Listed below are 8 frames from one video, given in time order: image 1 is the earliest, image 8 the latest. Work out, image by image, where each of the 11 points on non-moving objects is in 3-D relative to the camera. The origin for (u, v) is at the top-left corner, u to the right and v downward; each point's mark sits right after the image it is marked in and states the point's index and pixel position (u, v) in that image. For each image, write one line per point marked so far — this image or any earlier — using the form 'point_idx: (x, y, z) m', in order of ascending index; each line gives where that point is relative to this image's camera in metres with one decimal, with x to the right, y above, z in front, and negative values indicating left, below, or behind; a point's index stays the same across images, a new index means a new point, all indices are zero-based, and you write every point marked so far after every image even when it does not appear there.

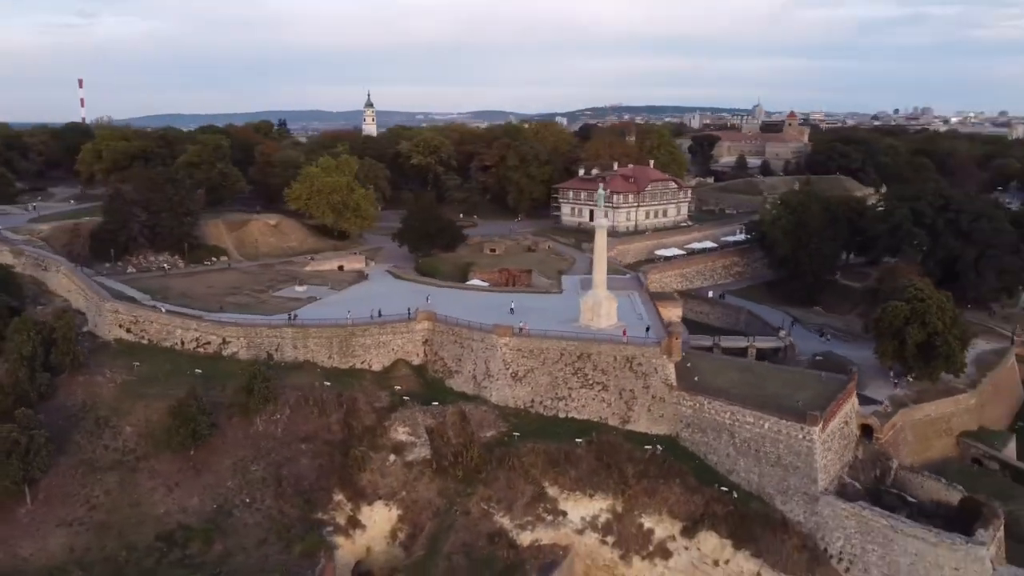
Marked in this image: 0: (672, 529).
0: (+2.8, -4.3, +14.4) m
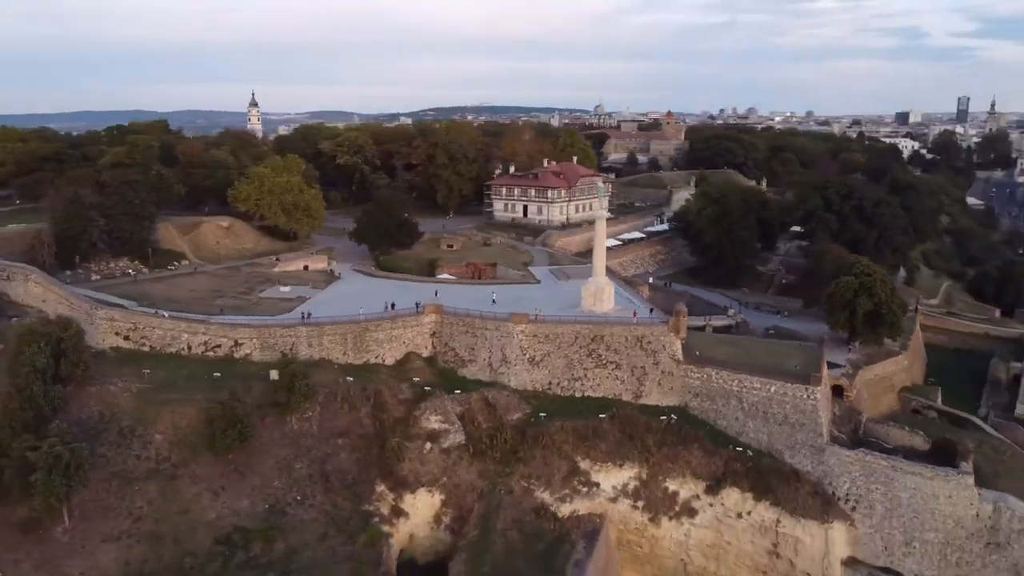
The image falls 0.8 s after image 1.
0: (+3.6, -3.9, +15.8) m
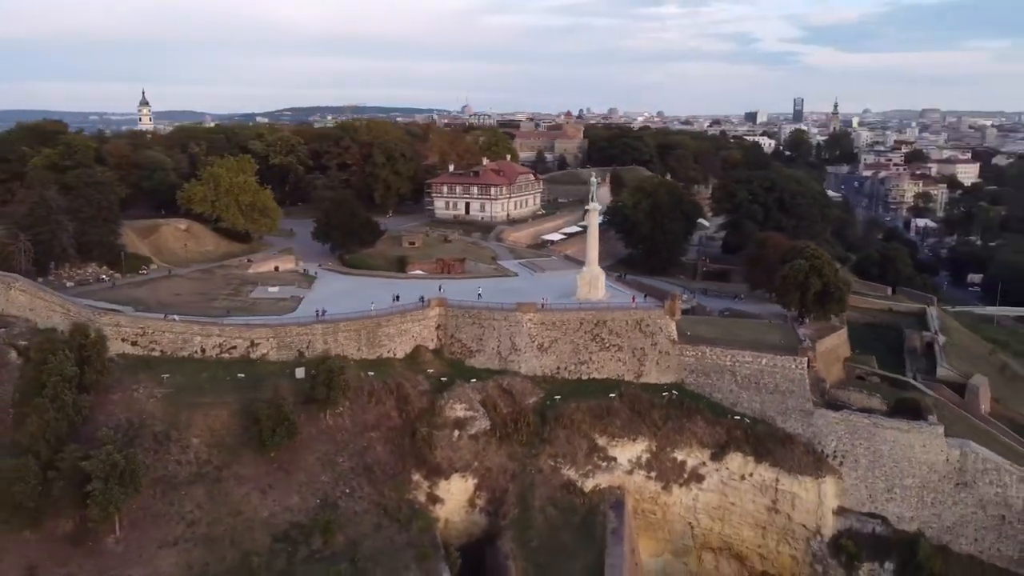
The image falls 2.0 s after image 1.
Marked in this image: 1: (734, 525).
0: (+4.0, -3.6, +17.2) m
1: (+4.7, -5.0, +17.4) m
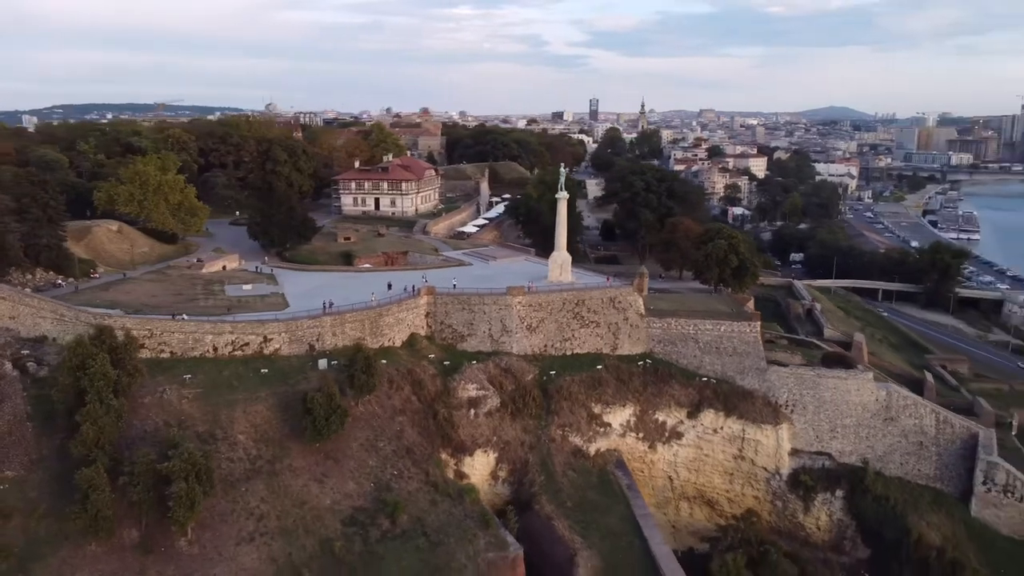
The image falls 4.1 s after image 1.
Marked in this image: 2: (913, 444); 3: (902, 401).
0: (+4.0, -3.0, +19.2) m
1: (+4.7, -4.5, +19.5) m
2: (+9.7, -3.8, +19.7) m
3: (+9.4, -2.7, +19.6) m
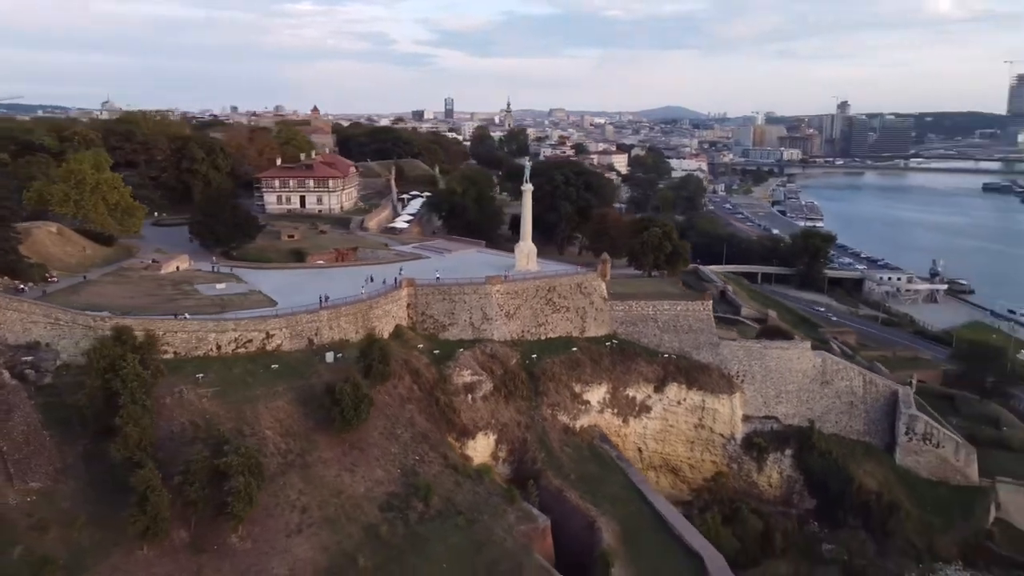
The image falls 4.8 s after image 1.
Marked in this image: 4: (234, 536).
0: (+3.5, -2.6, +20.6) m
1: (+4.2, -4.0, +21.0) m
2: (+9.0, -3.1, +22.1) m
3: (+8.7, -2.1, +21.9) m
4: (-4.3, -3.8, +12.5) m
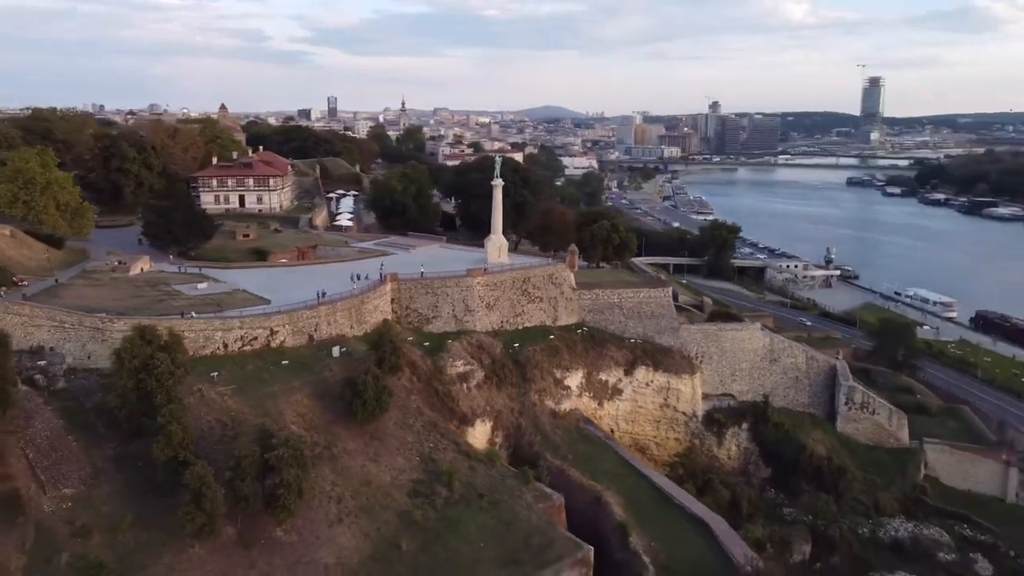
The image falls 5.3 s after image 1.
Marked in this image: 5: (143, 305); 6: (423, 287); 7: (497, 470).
0: (+2.9, -2.3, +21.7) m
1: (+3.5, -3.7, +22.2) m
2: (+8.2, -2.7, +23.9) m
3: (+7.9, -1.6, +23.7) m
4: (-3.6, -3.7, +12.6) m
5: (-7.4, -0.4, +16.3) m
6: (-2.2, 0.0, +19.7) m
7: (-0.3, -3.6, +16.0) m
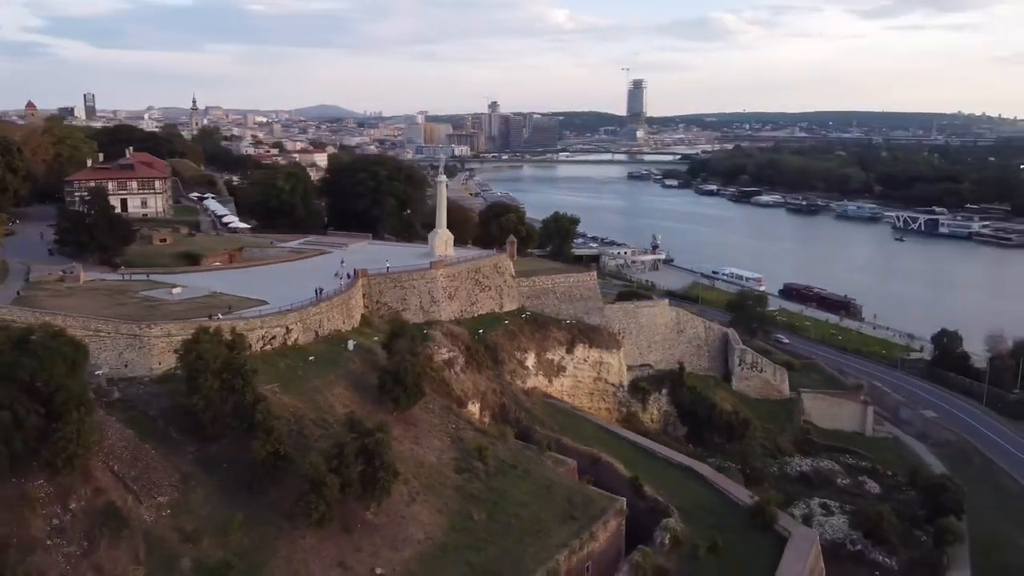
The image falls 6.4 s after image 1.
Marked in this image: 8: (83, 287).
0: (+1.5, -1.9, +23.5) m
1: (+2.1, -3.2, +24.2) m
2: (+6.0, -2.0, +27.0) m
3: (+5.7, -0.9, +26.8) m
4: (-2.3, -3.6, +13.0) m
5: (-7.1, -0.5, +15.6) m
6: (-3.0, +0.2, +20.2) m
7: (0.0, -3.3, +17.2) m
8: (-9.3, 0.0, +17.6) m
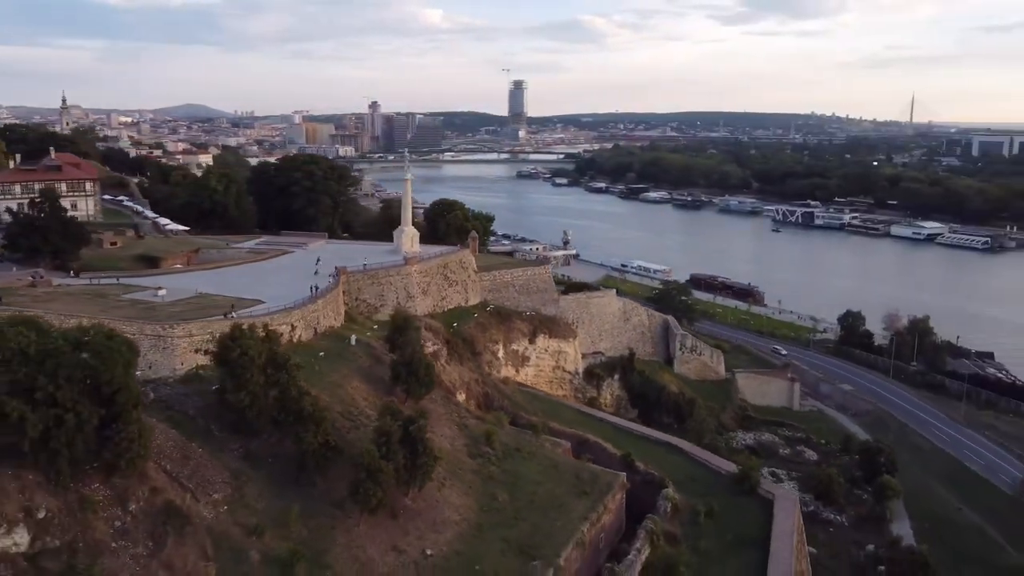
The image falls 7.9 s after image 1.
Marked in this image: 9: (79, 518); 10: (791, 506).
0: (+0.4, -1.7, +24.3) m
1: (+1.0, -3.0, +25.1) m
2: (+4.5, -1.6, +28.5) m
3: (+4.1, -0.6, +28.2) m
4: (-1.7, -3.4, +13.4) m
5: (-6.9, -0.5, +15.3) m
6: (-3.5, +0.3, +20.5) m
7: (-0.1, -3.1, +17.9) m
8: (-9.4, -0.1, +17.0) m
9: (-5.4, -2.9, +10.3) m
10: (+5.7, -4.4, +16.6) m
